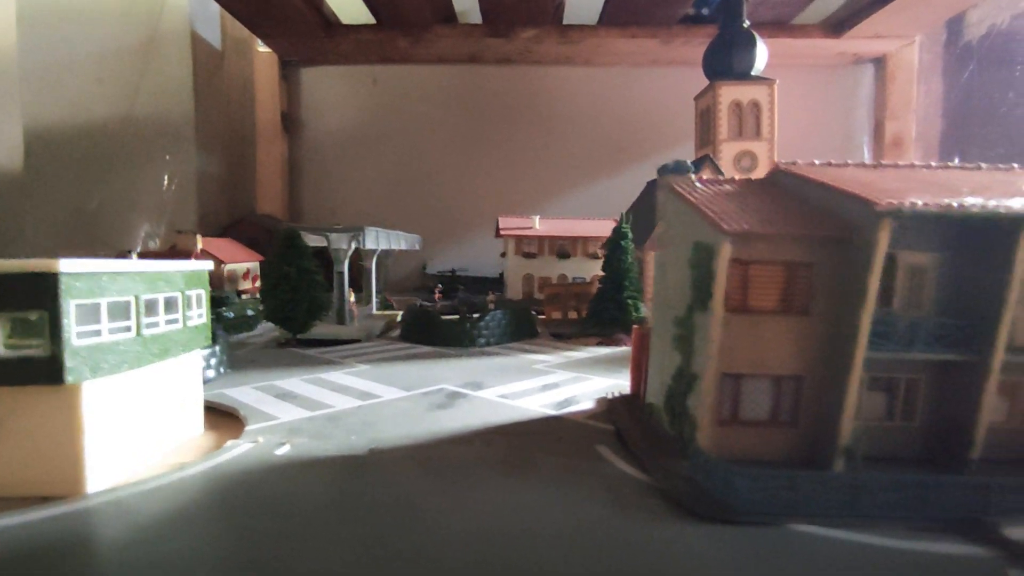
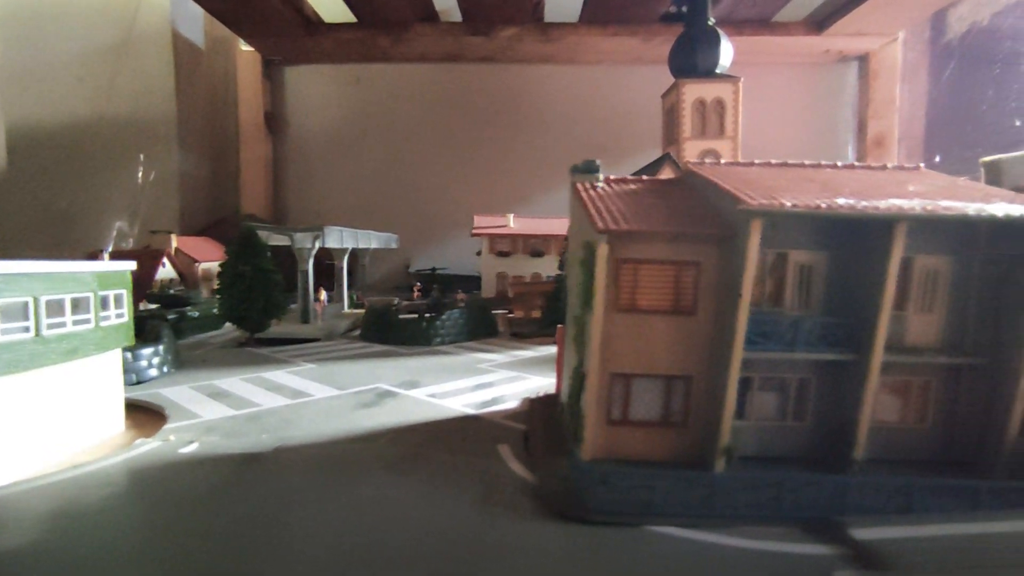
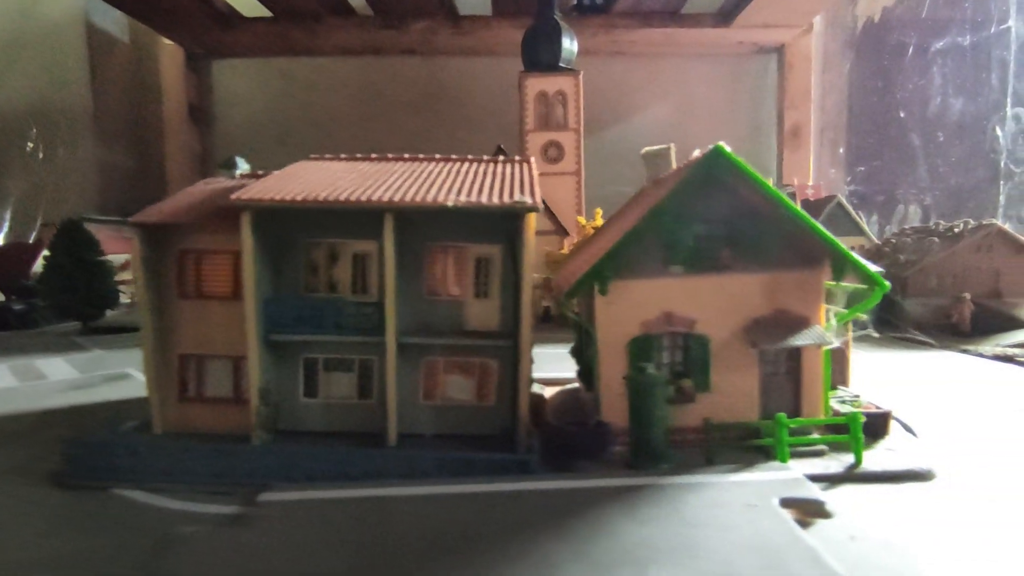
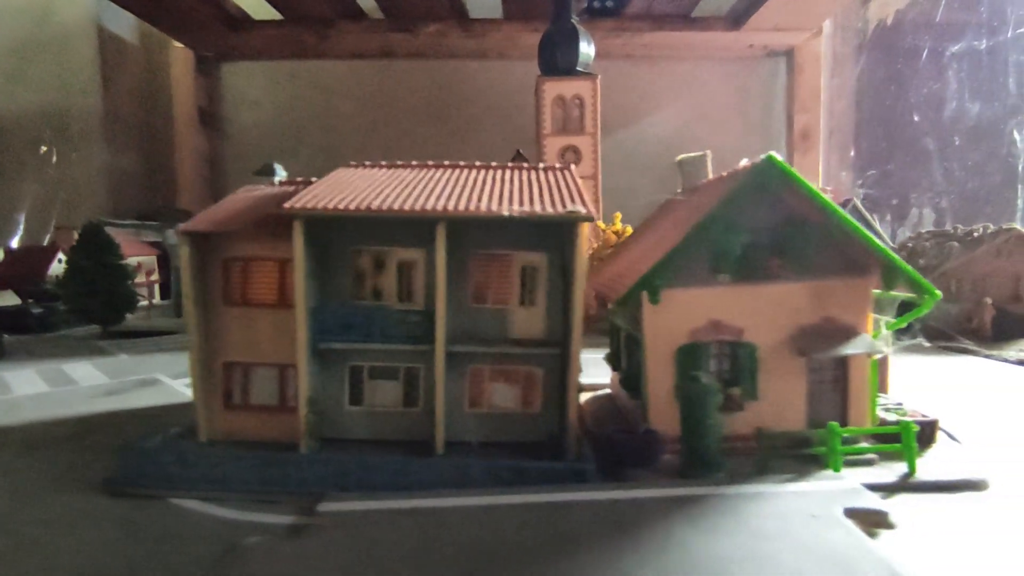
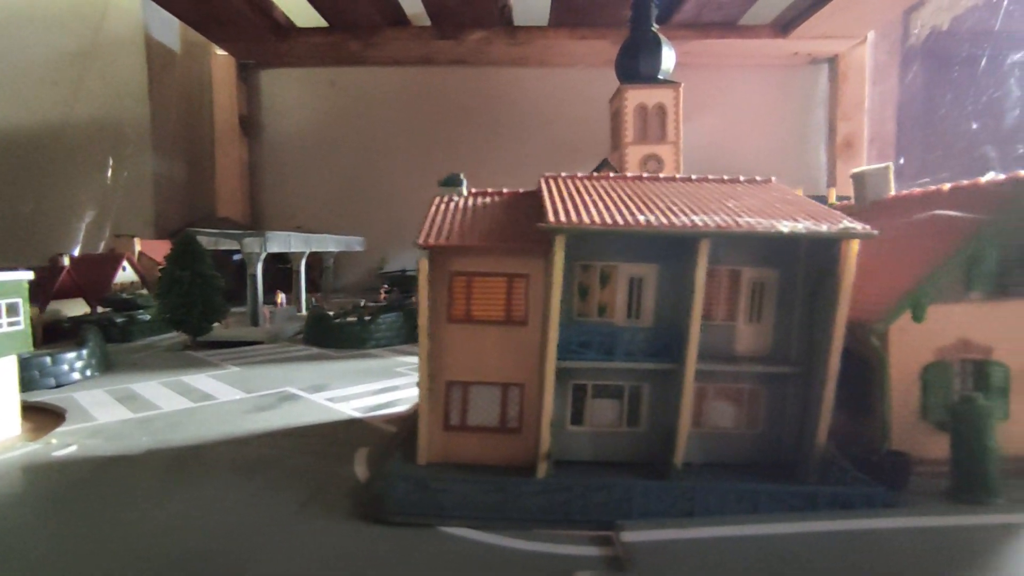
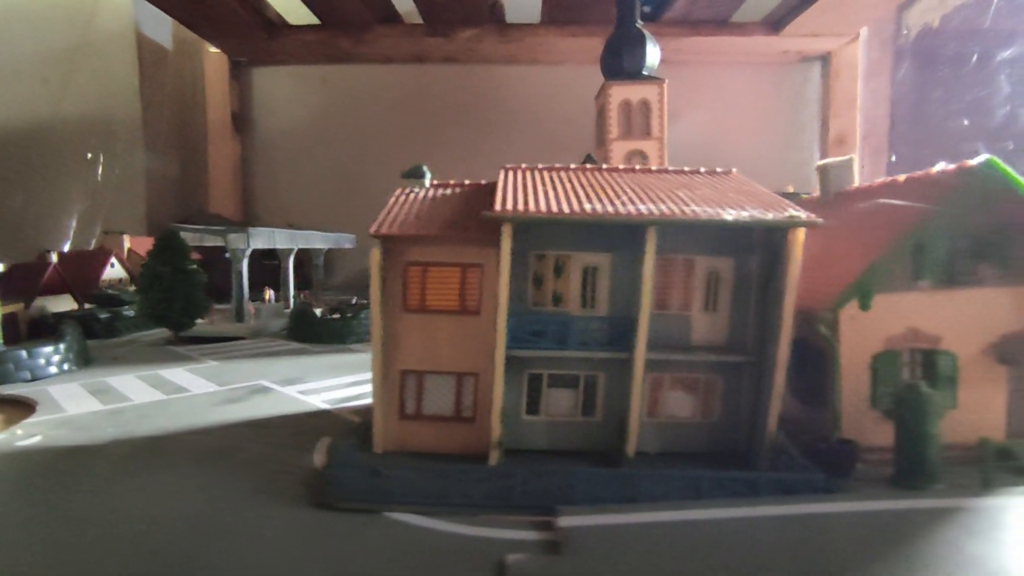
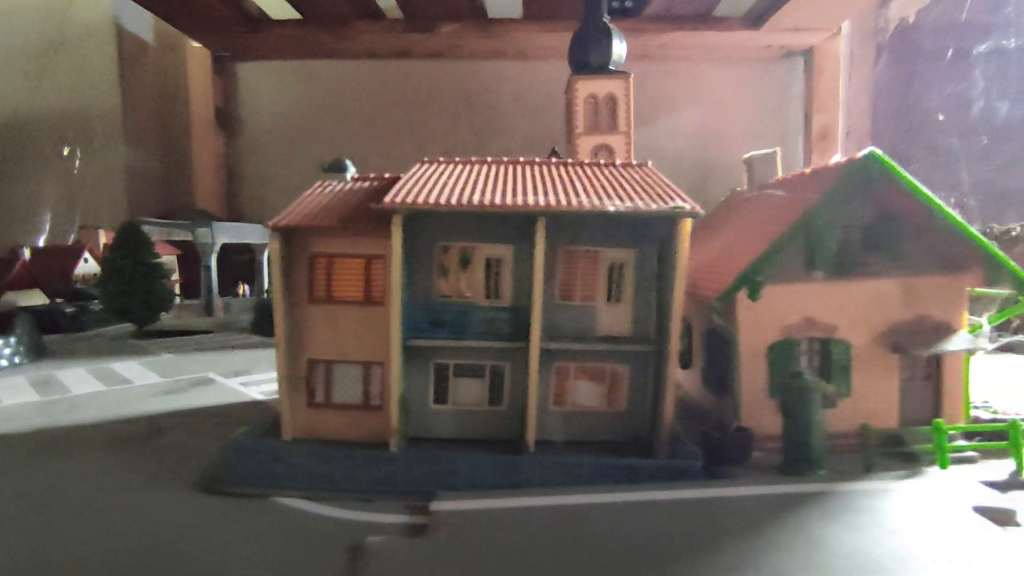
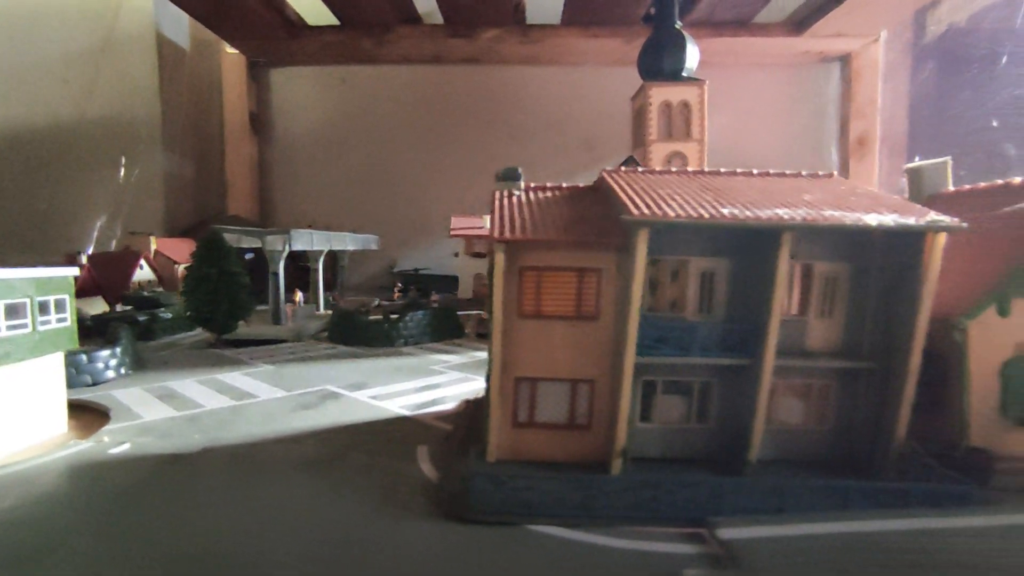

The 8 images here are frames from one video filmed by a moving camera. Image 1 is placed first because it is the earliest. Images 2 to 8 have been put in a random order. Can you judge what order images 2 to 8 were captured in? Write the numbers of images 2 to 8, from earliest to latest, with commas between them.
2, 8, 5, 6, 7, 4, 3
